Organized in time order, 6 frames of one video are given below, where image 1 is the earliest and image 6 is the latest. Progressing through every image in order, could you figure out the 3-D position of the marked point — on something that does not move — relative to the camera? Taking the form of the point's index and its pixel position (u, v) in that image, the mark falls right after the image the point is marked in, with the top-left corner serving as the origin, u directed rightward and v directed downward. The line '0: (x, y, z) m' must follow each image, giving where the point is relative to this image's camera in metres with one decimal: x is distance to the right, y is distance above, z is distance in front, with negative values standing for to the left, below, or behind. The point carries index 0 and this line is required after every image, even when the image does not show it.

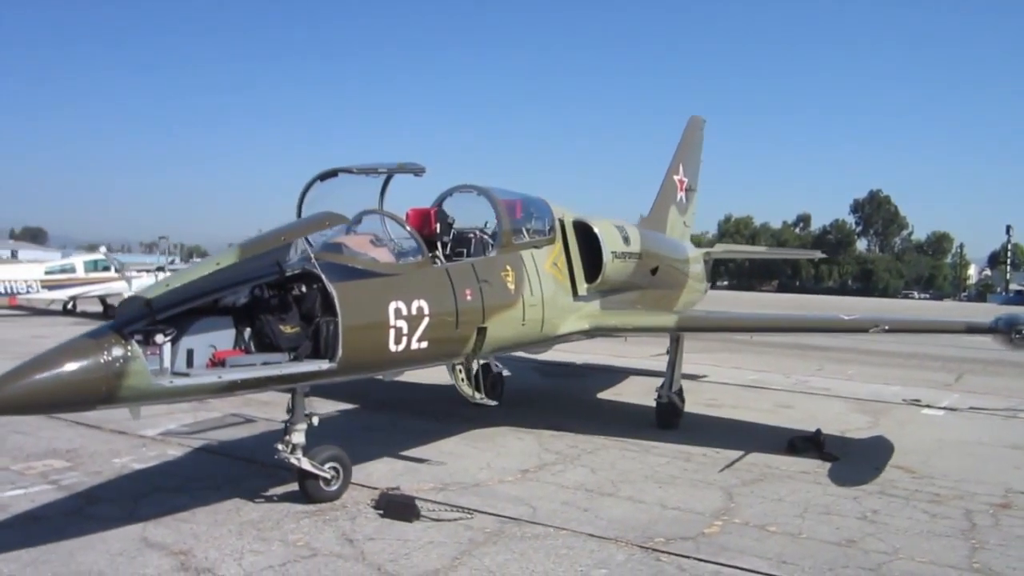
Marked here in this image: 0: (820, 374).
0: (+5.5, -1.5, +14.3) m
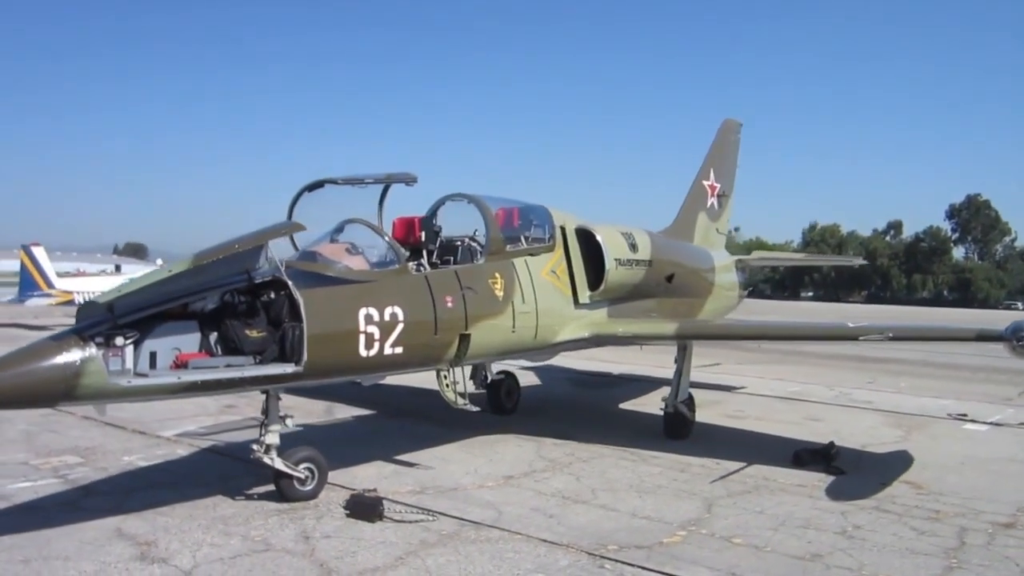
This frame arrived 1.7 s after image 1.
0: (+6.1, -1.7, +13.7) m
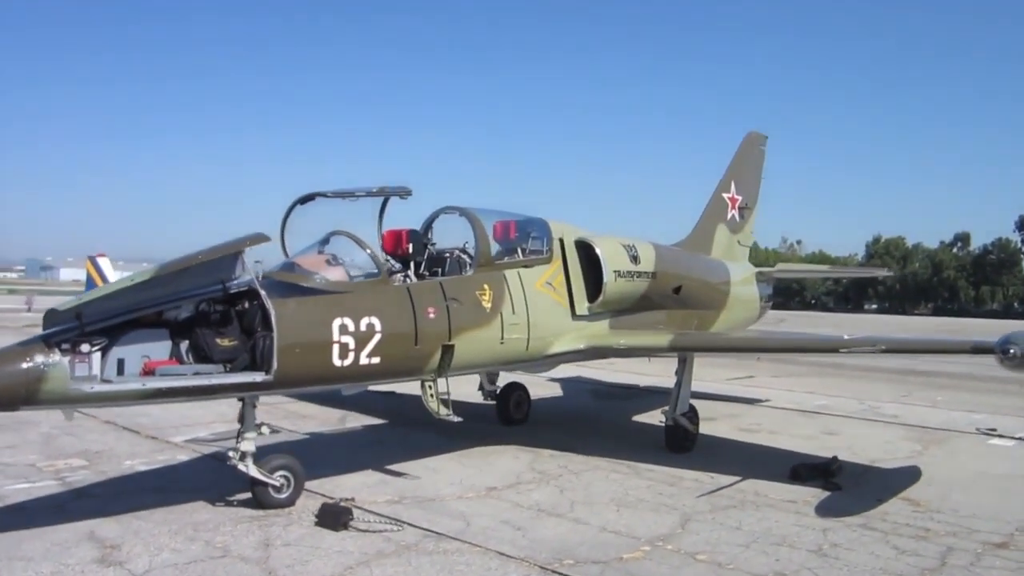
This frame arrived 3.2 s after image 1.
0: (+6.5, -1.9, +13.2) m
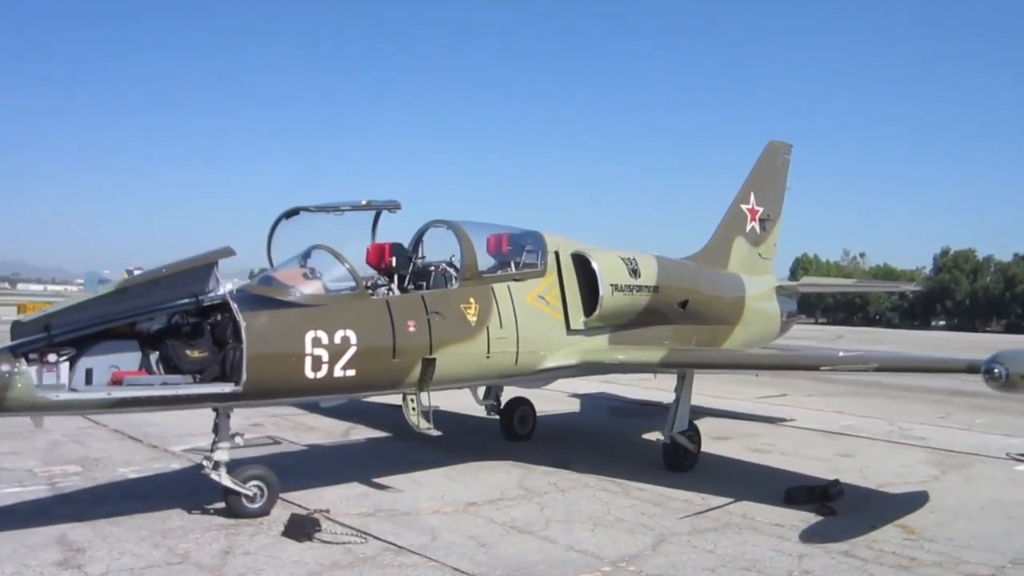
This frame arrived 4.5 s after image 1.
0: (+6.8, -2.2, +12.7) m
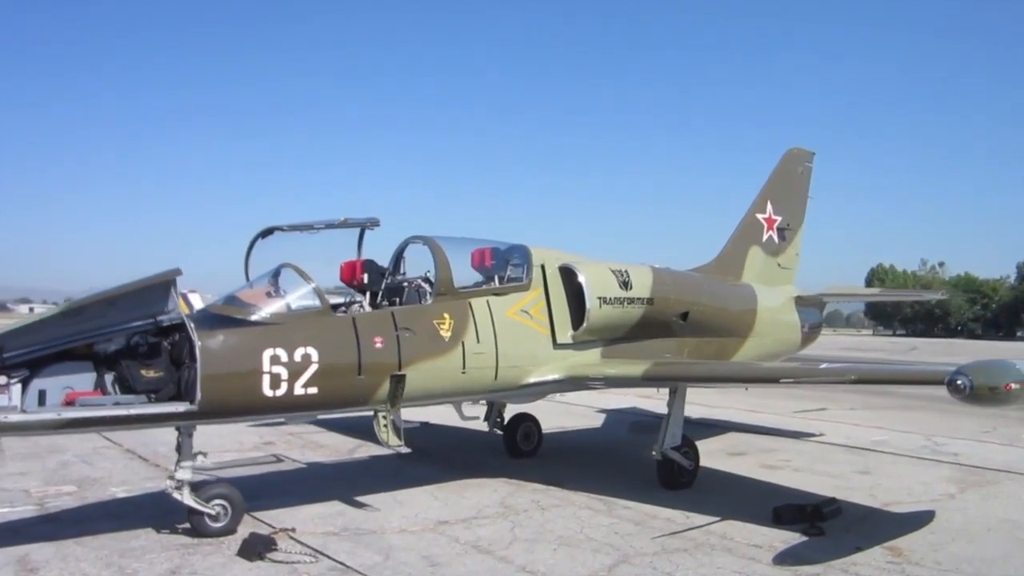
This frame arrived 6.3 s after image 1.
0: (+7.0, -2.2, +11.9) m
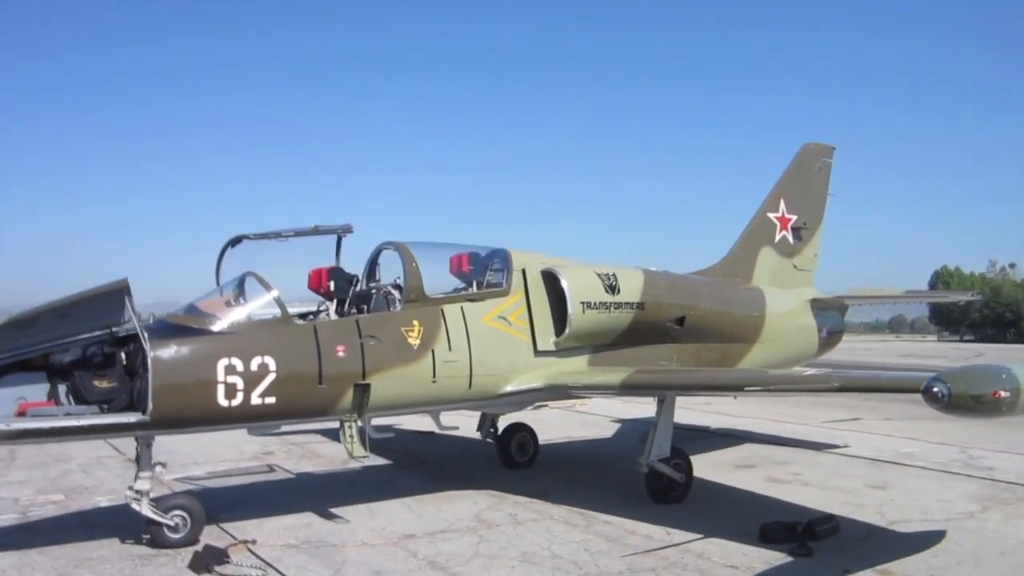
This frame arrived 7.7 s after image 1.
0: (+7.1, -2.3, +11.2) m
